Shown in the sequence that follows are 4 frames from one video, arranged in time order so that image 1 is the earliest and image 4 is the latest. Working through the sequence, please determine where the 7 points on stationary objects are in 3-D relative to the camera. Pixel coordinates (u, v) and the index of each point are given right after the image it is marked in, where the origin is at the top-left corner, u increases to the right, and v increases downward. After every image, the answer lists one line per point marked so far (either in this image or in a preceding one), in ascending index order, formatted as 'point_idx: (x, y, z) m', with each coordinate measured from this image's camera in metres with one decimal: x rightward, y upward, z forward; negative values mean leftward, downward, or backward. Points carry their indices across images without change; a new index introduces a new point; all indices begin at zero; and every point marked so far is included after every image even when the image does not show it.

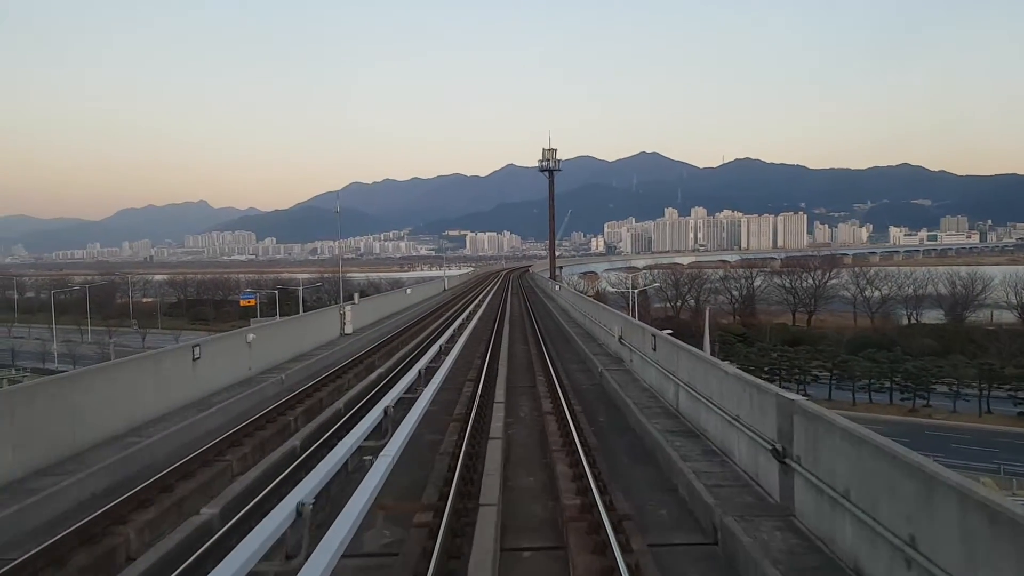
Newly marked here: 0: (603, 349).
0: (+2.0, -1.6, +15.3) m
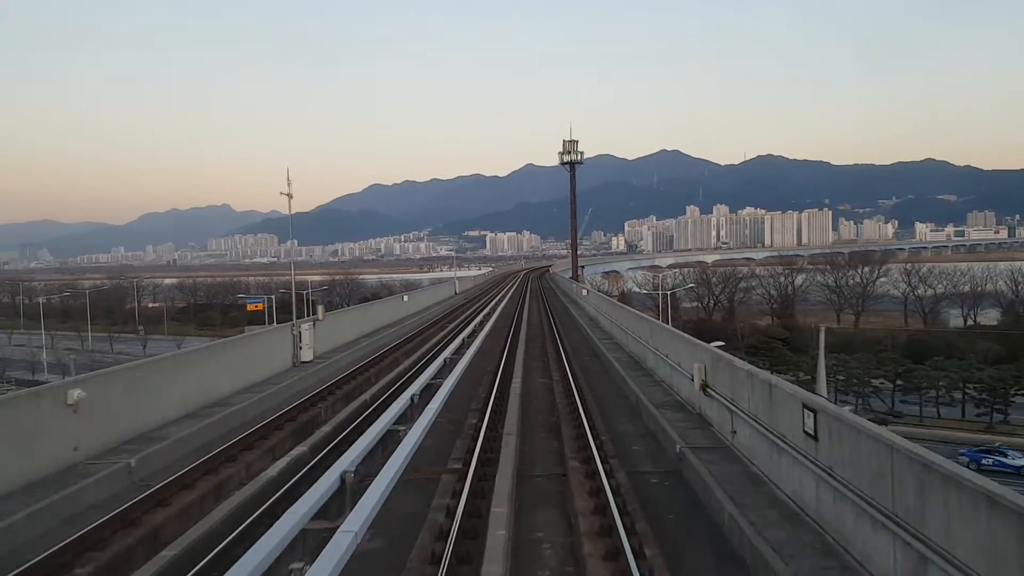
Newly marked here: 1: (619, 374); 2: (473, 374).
0: (+2.4, -1.6, +14.8) m
1: (+2.1, -1.6, +14.8) m
2: (-0.8, -1.7, +15.7) m
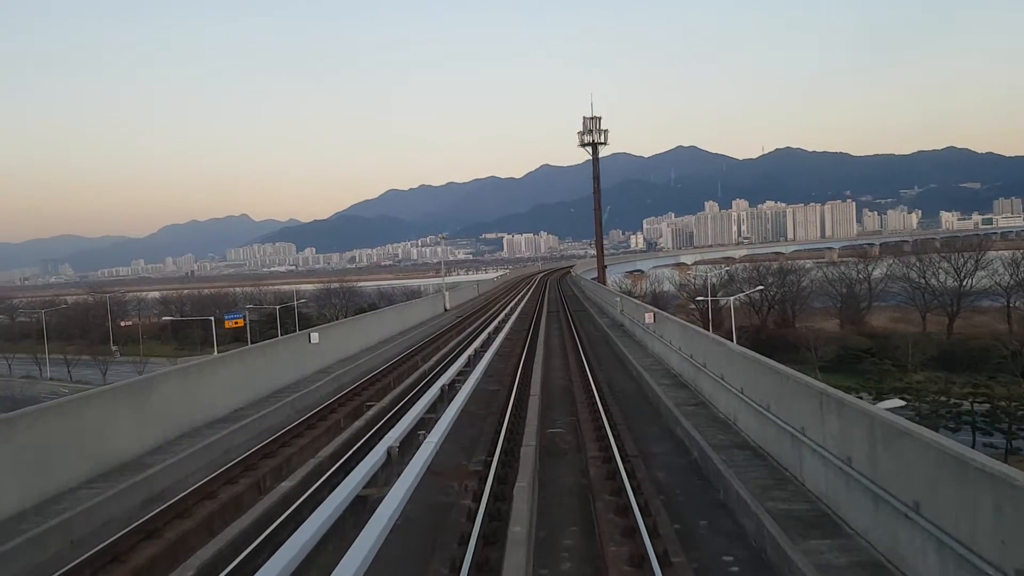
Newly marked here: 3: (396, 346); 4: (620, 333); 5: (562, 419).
0: (+2.8, -1.6, +13.6) m
1: (+2.4, -1.6, +13.6) m
2: (-0.4, -1.8, +14.6) m
3: (-3.0, -1.5, +19.3) m
4: (+2.8, -1.3, +19.4) m
5: (+0.8, -2.0, +11.0) m
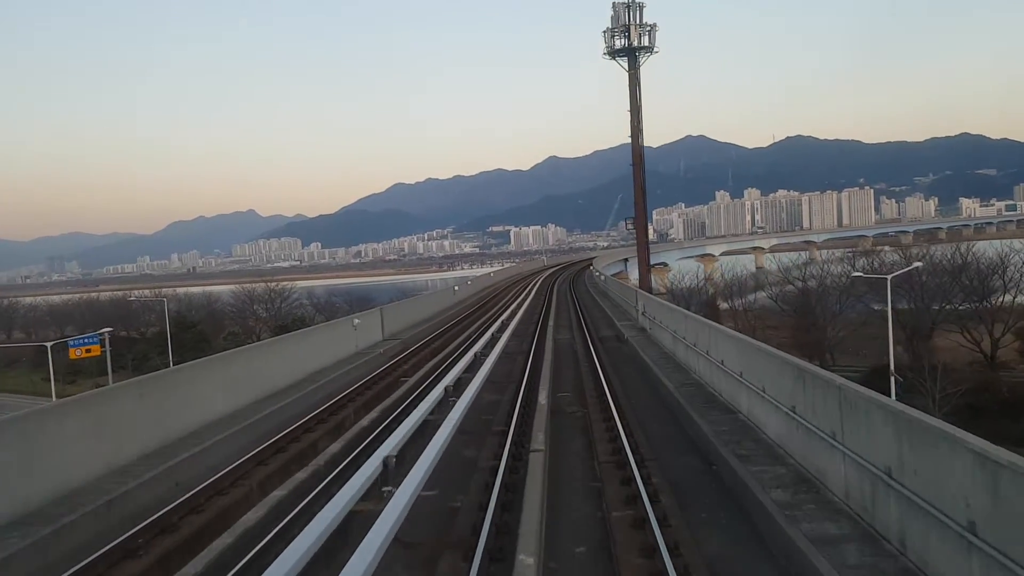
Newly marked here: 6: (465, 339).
0: (+2.8, -1.5, +11.2) m
1: (+2.5, -1.6, +11.2) m
2: (-0.4, -1.8, +12.3) m
3: (-2.9, -1.5, +17.0) m
4: (+2.9, -1.1, +16.9) m
5: (+0.7, -2.0, +8.6) m
6: (-1.2, -1.4, +18.5) m
